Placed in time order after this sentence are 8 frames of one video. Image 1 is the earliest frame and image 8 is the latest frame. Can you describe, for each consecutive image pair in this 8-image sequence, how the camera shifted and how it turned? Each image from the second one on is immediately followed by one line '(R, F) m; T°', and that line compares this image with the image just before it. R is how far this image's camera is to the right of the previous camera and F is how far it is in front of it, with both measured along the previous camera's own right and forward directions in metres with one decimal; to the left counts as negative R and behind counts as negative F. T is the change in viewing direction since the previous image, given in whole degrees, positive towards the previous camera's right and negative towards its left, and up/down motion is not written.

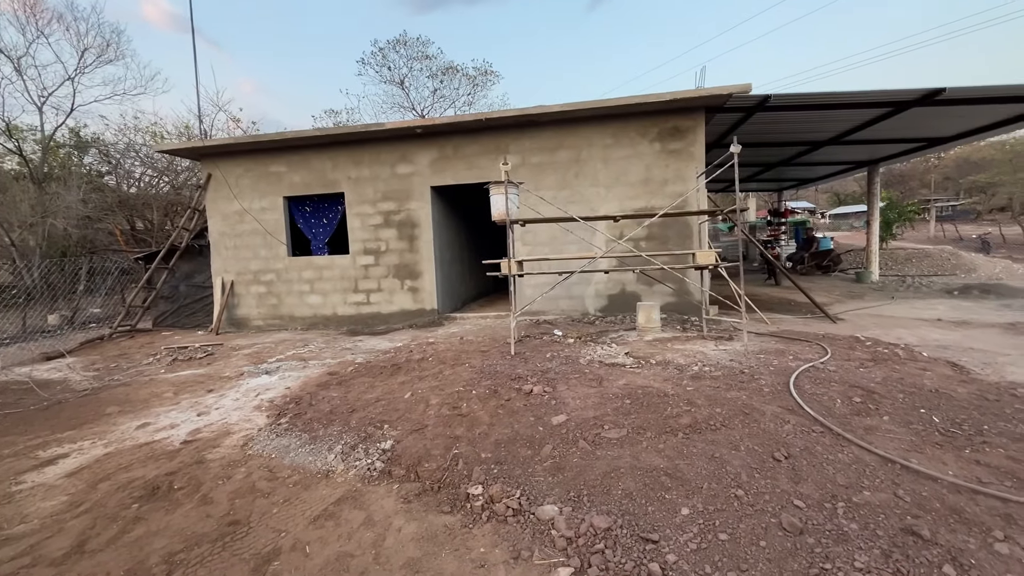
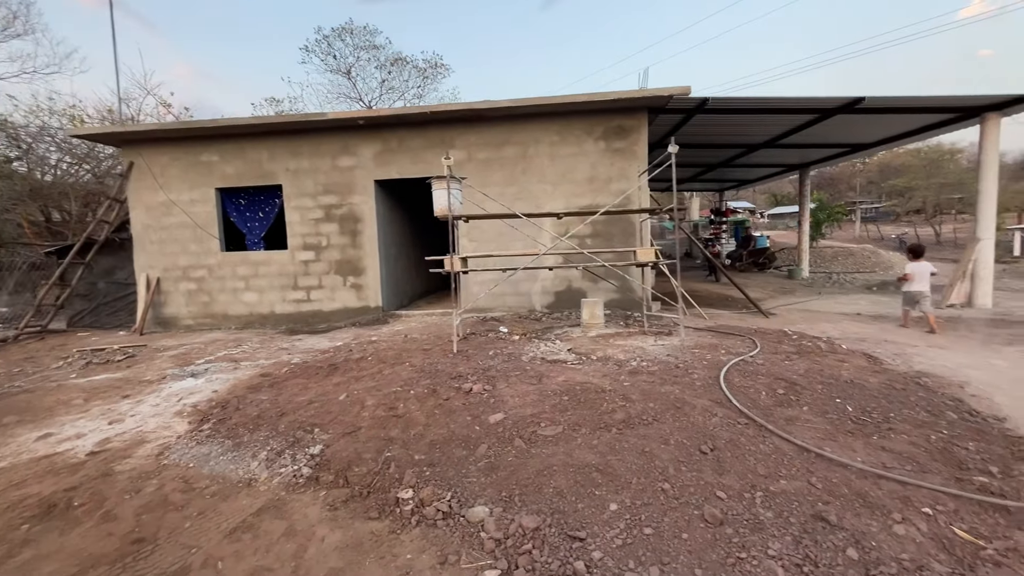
(+0.1, 0.0) m; +5°
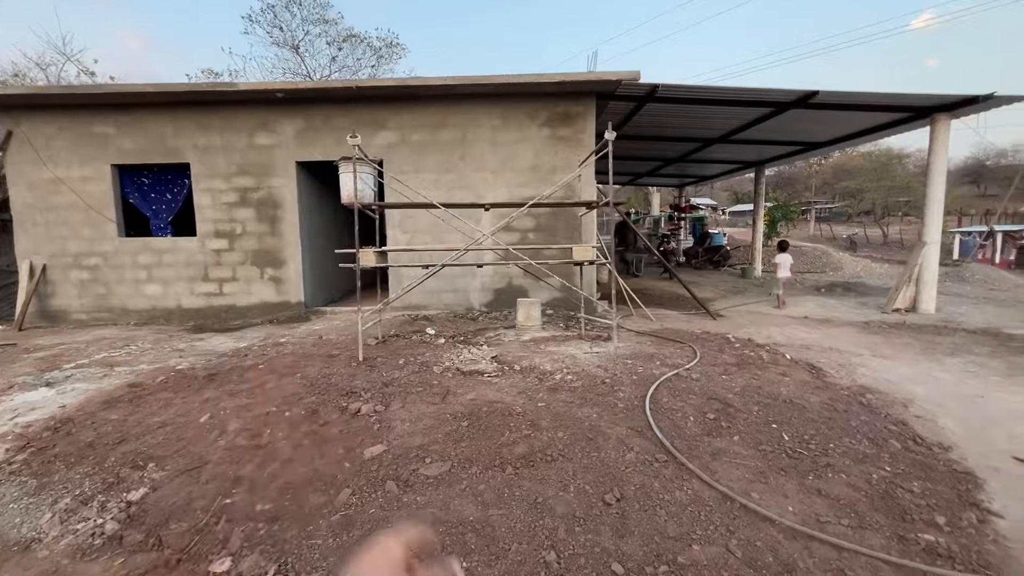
(+0.5, +0.5) m; +4°
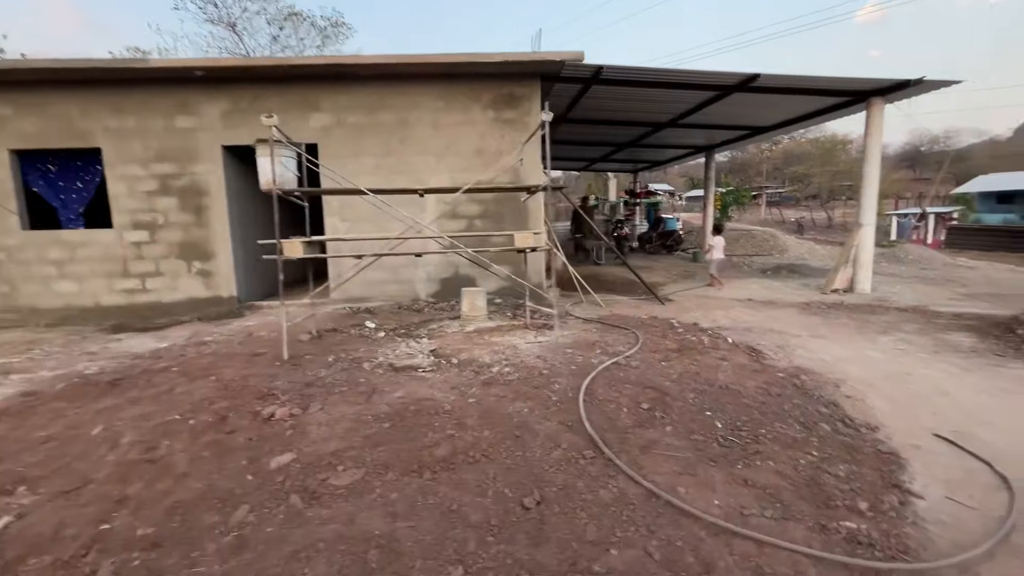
(+0.2, +0.2) m; +4°
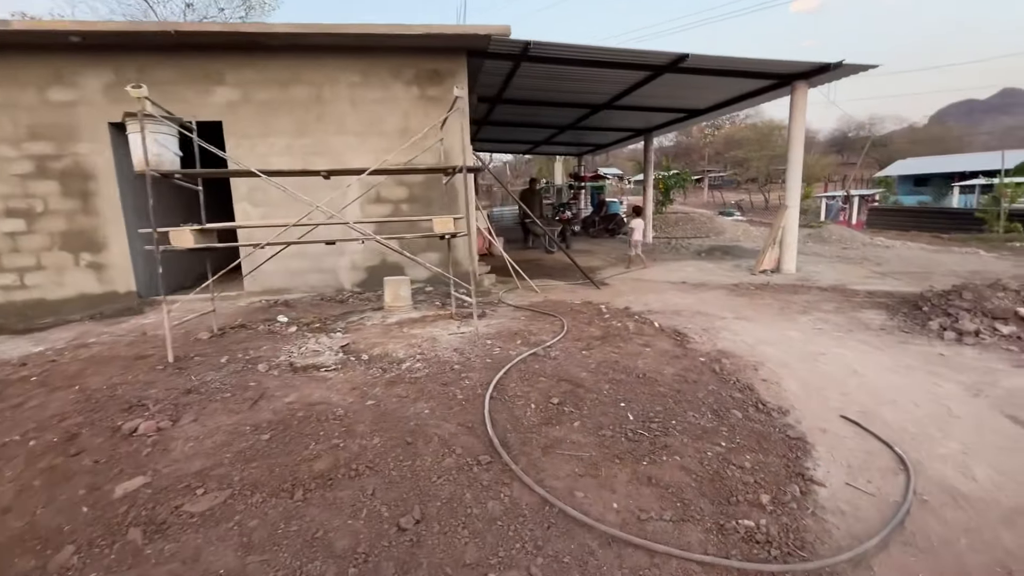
(+0.3, +0.2) m; +5°
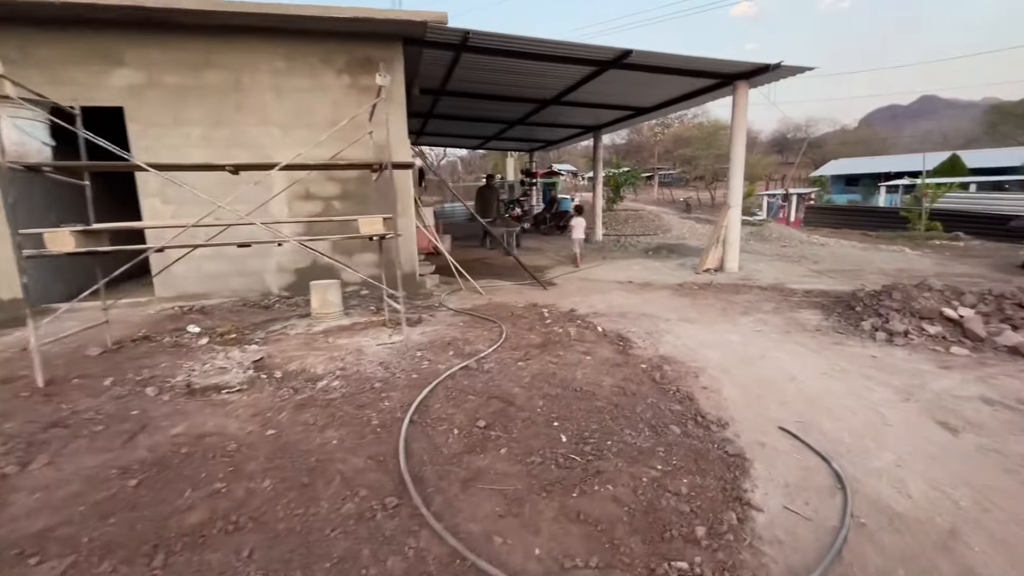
(+0.2, +0.3) m; +5°
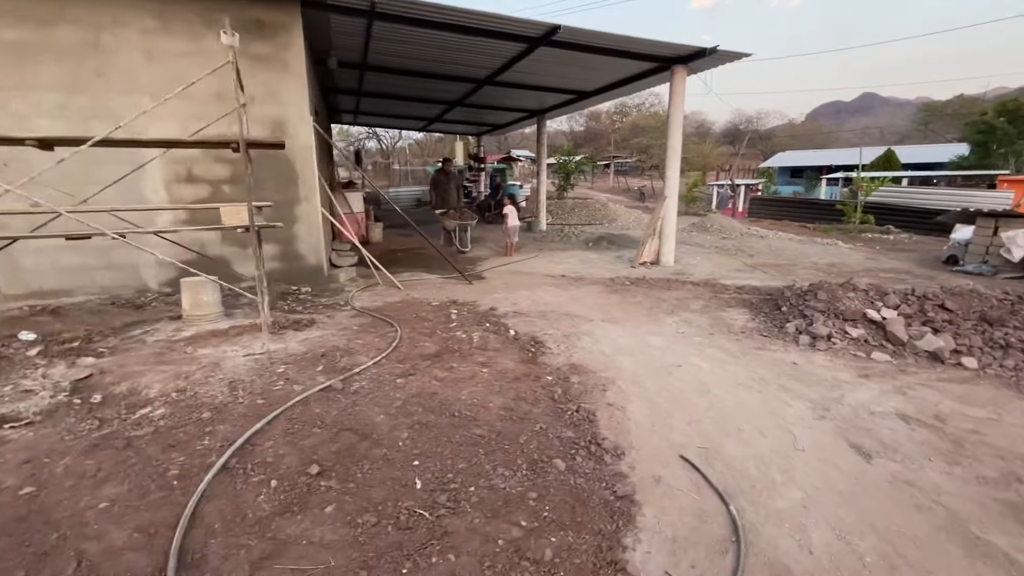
(+0.5, +0.5) m; +5°
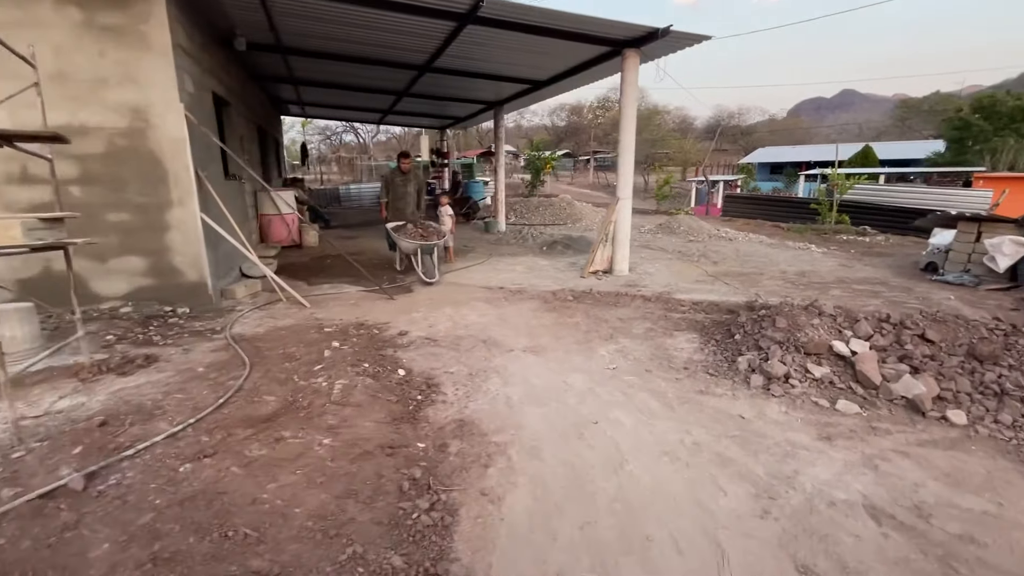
(+0.7, +0.8) m; +2°
